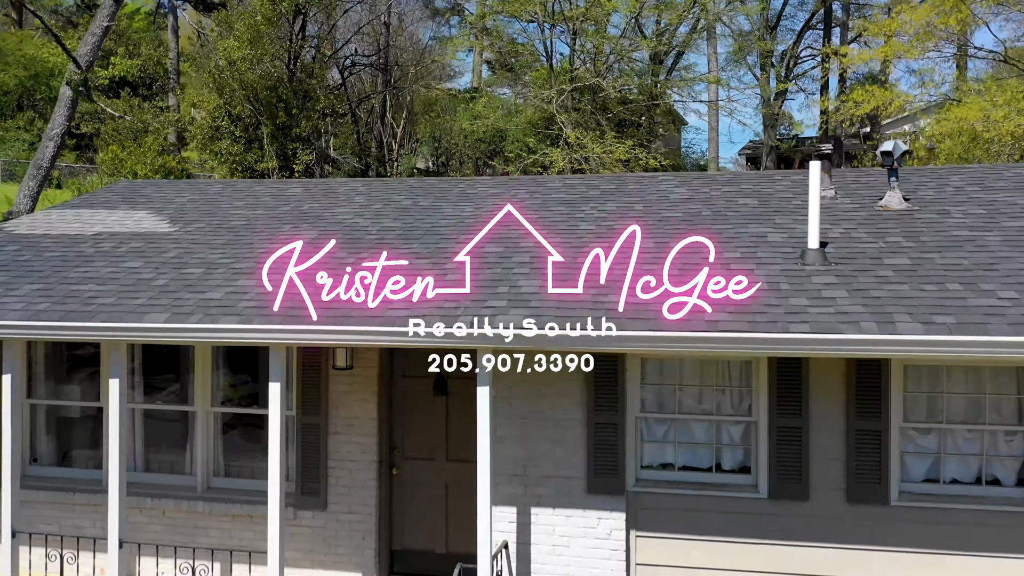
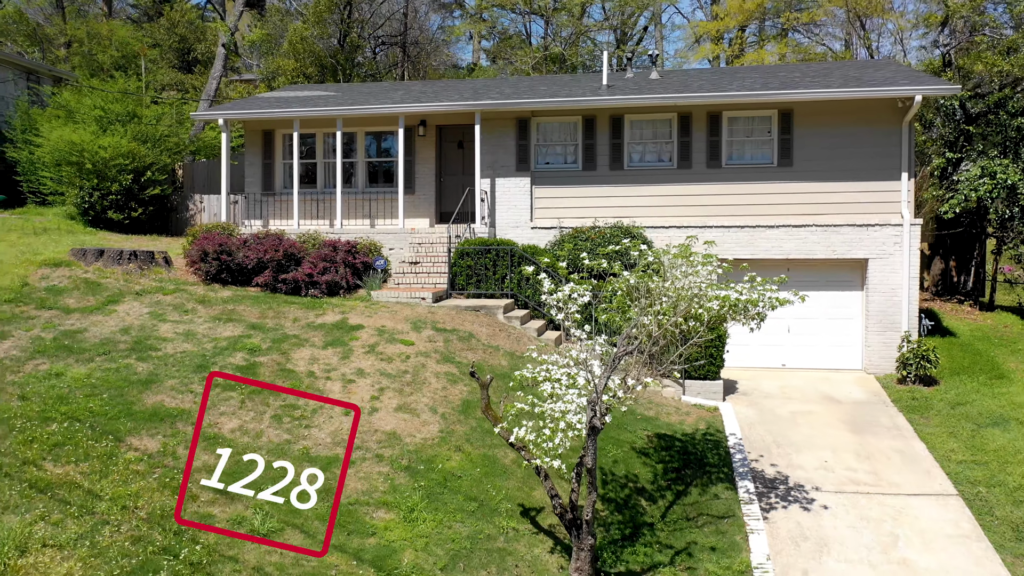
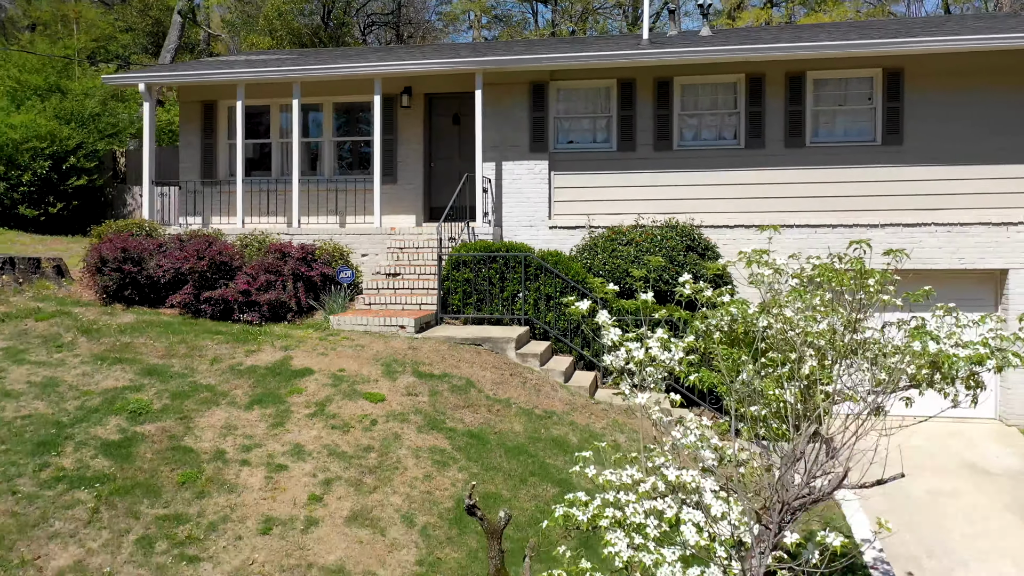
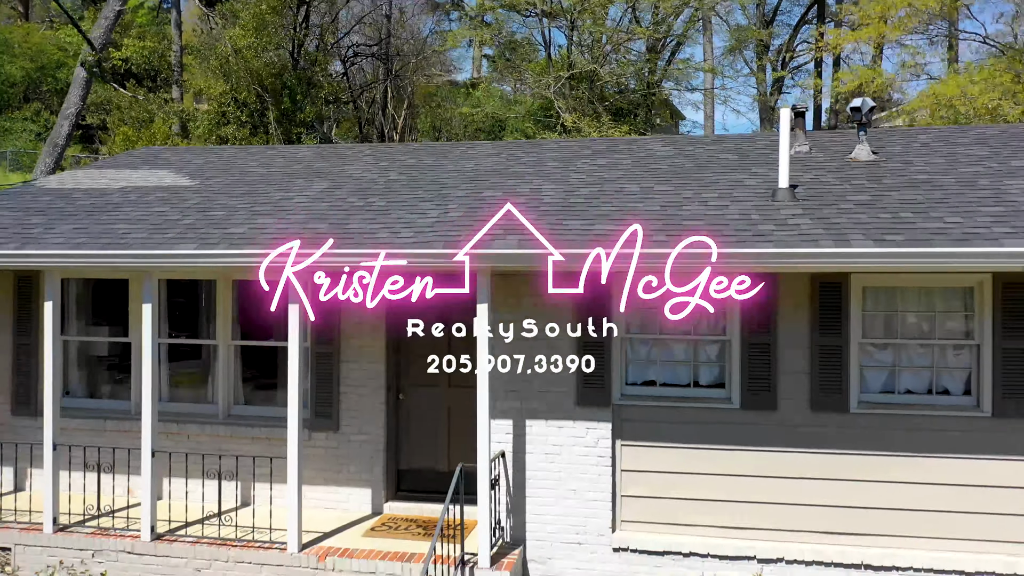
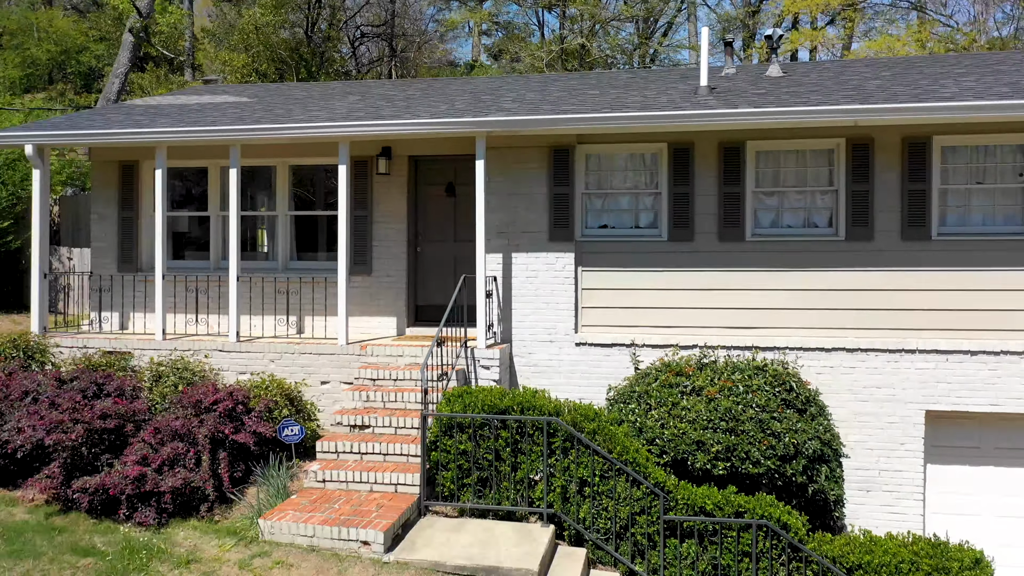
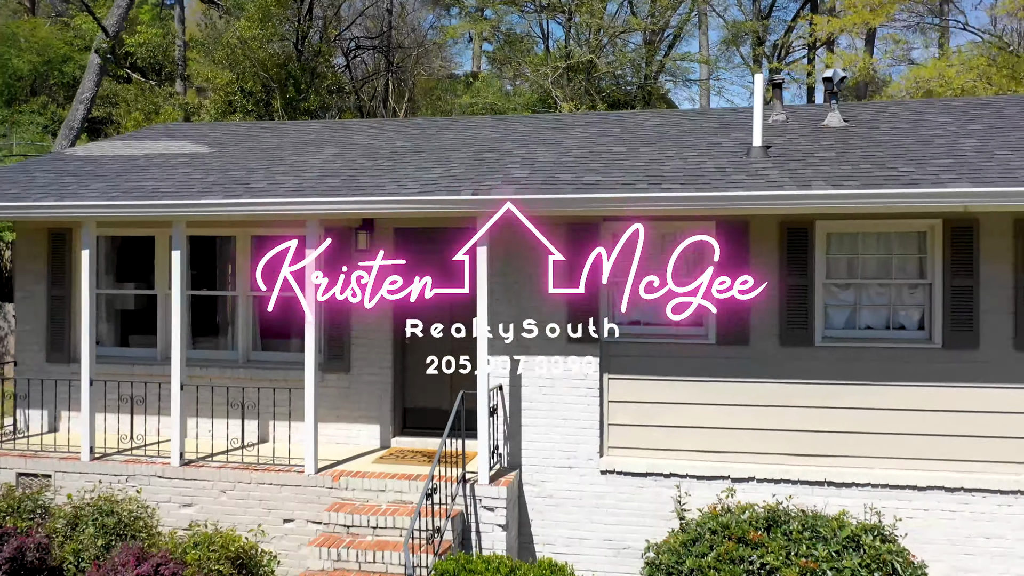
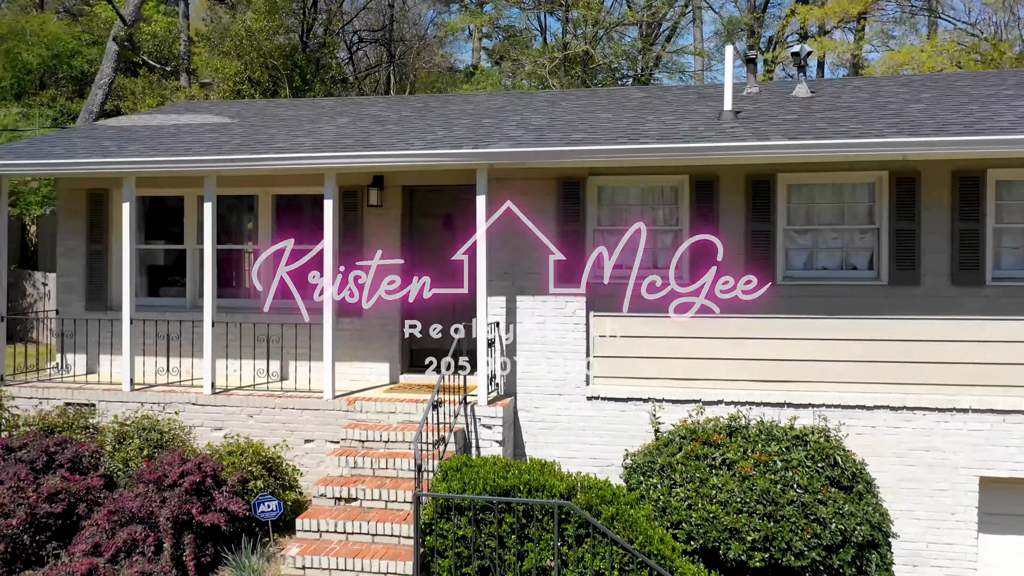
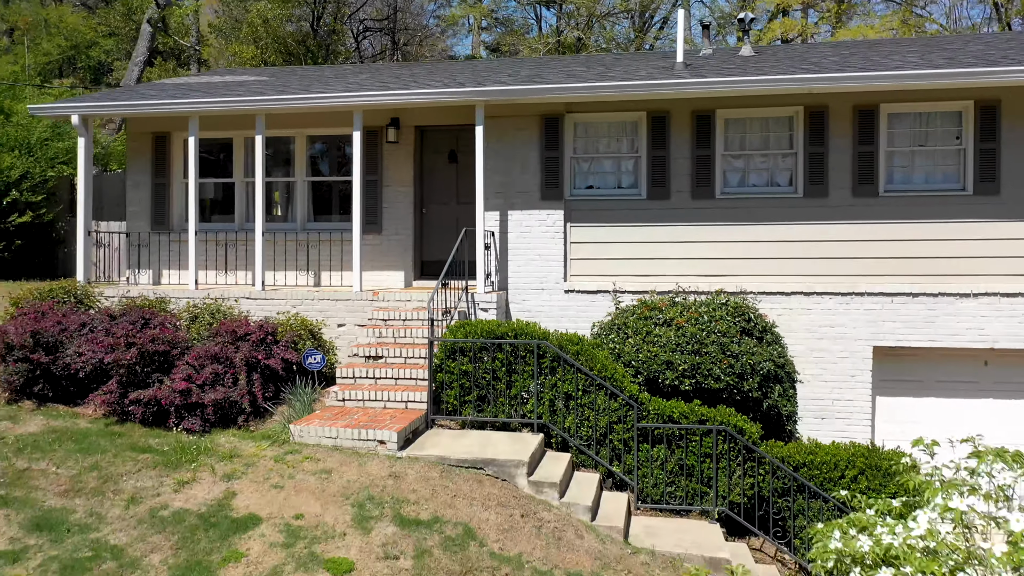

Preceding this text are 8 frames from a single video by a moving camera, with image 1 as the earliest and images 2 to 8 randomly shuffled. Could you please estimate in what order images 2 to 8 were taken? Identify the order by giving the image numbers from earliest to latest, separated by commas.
4, 6, 7, 5, 8, 3, 2
